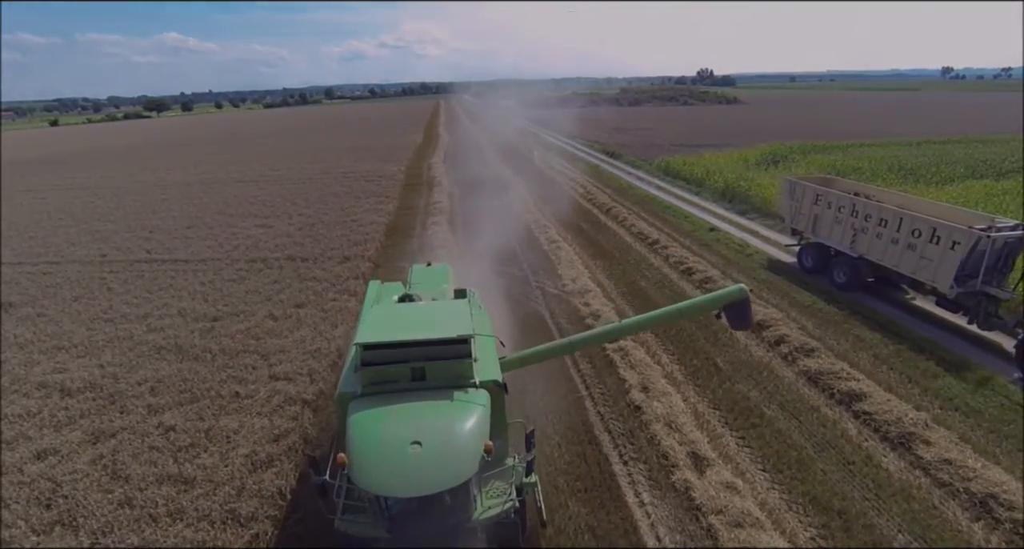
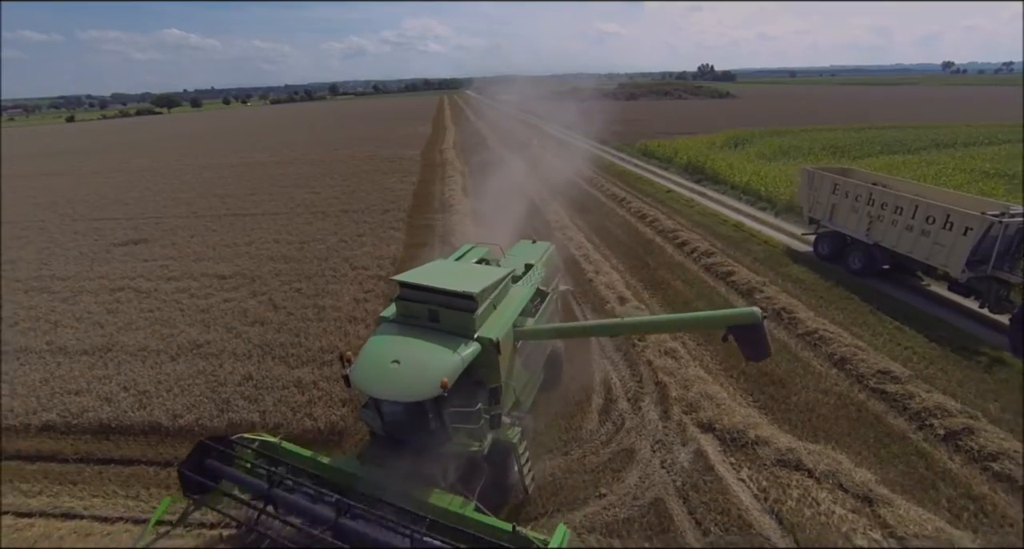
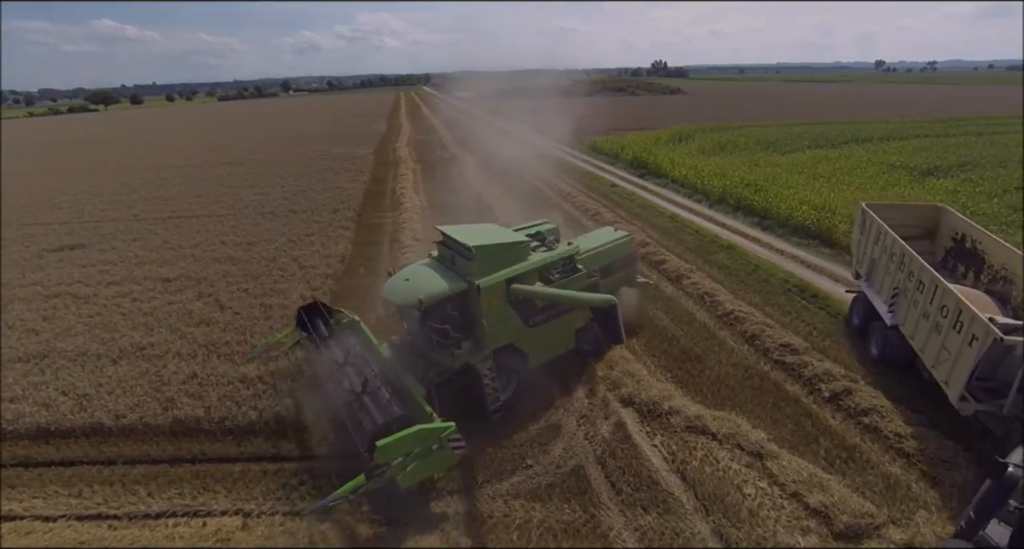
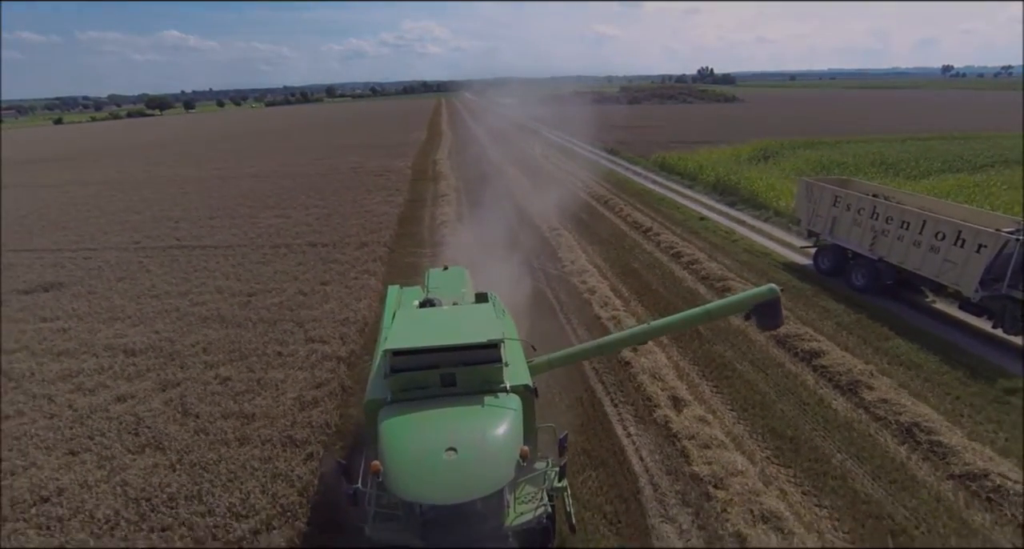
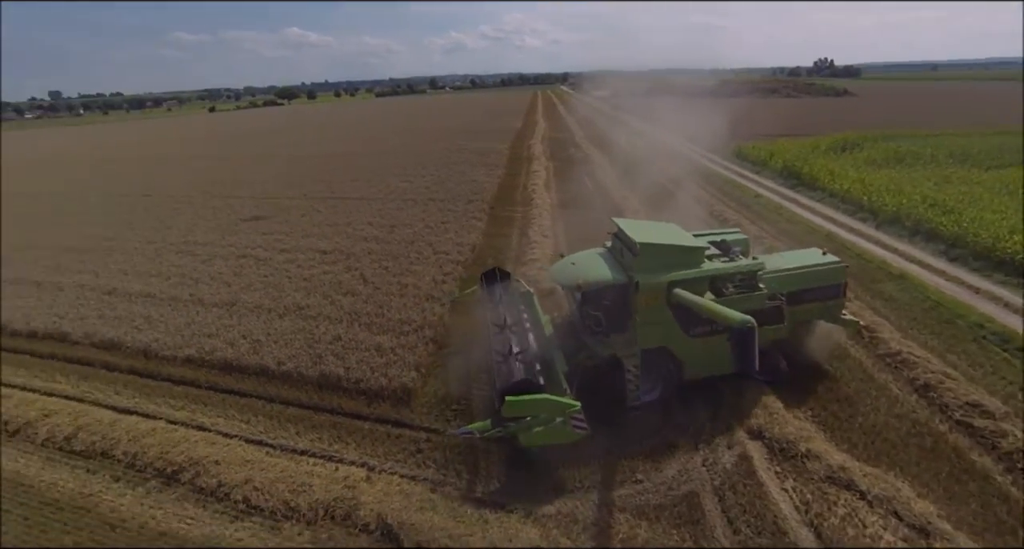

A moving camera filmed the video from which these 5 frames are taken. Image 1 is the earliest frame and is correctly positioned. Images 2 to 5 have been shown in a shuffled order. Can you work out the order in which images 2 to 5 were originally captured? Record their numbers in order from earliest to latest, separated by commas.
4, 2, 3, 5
